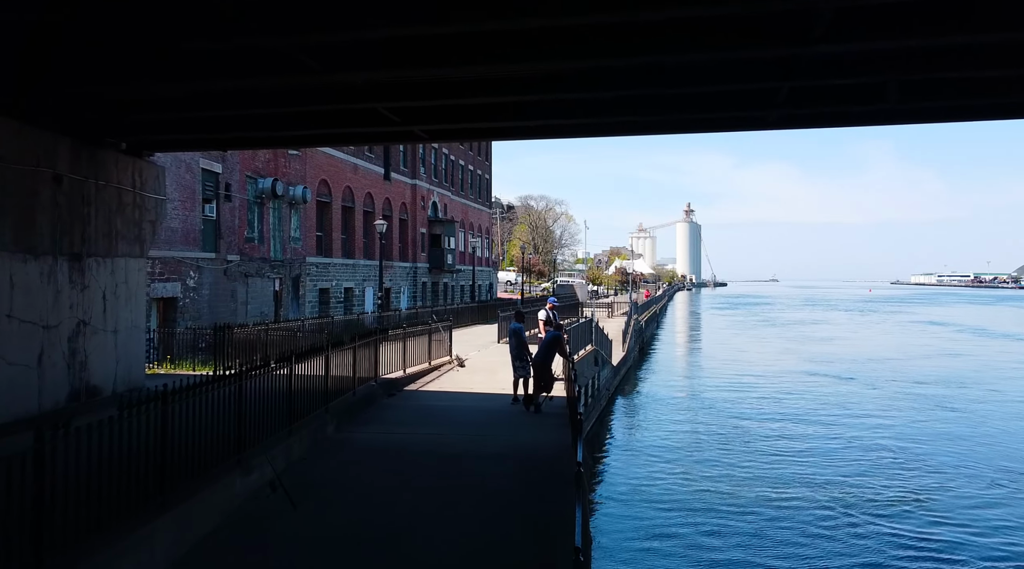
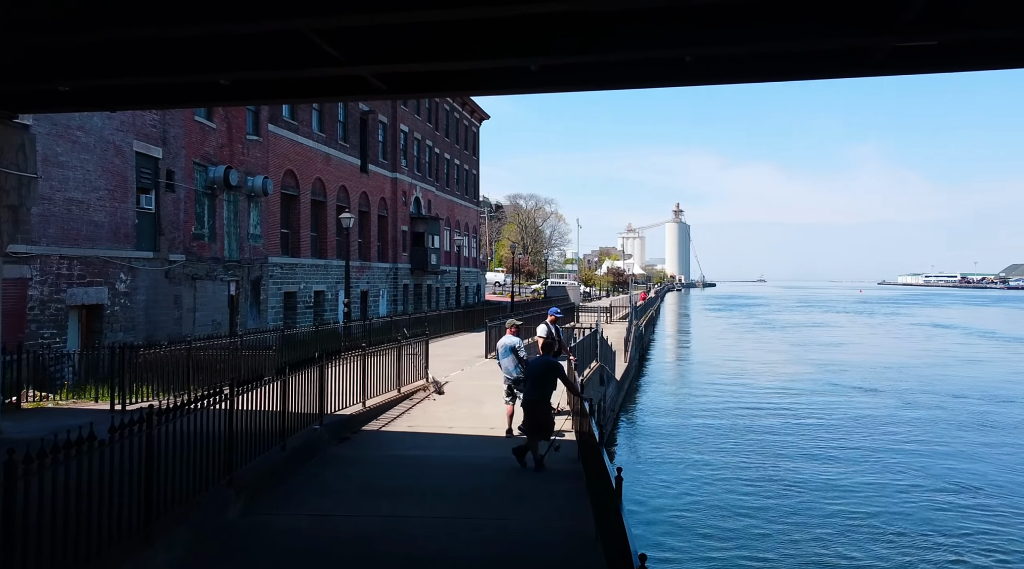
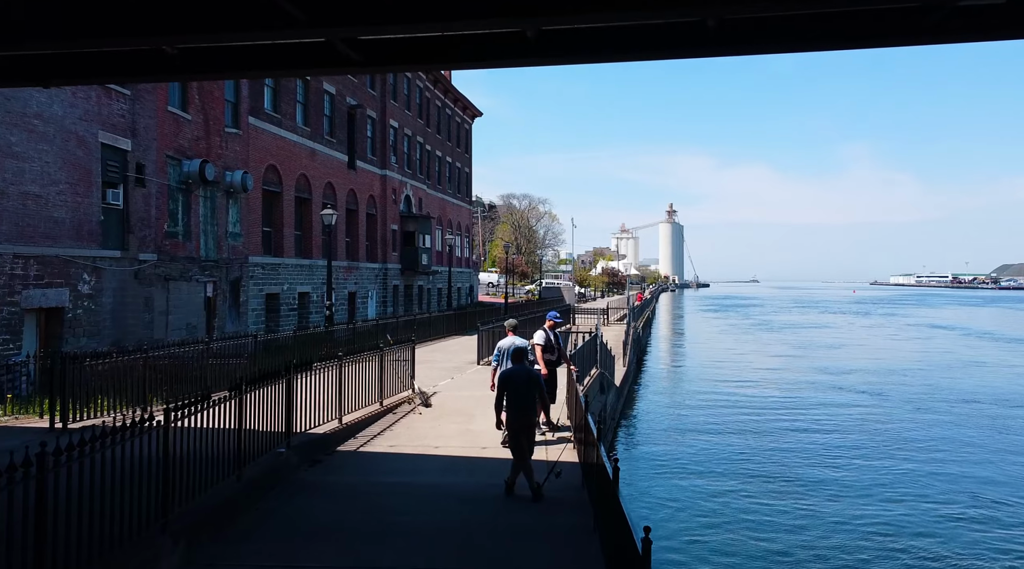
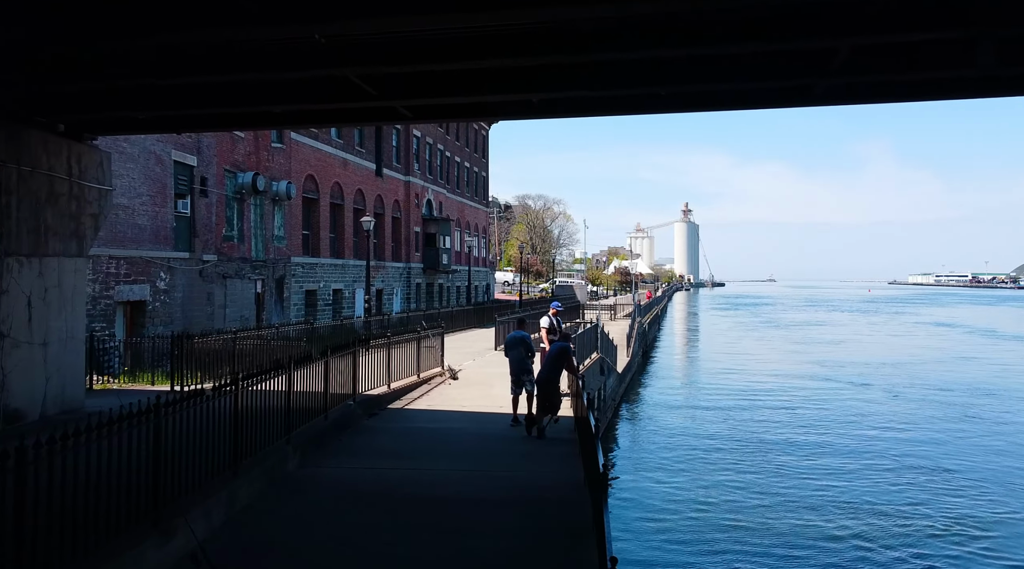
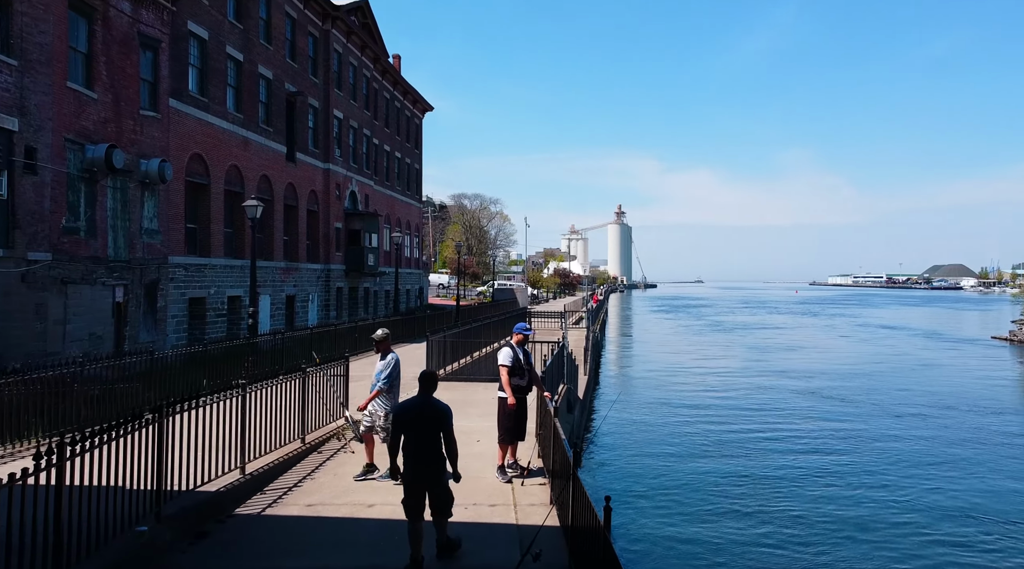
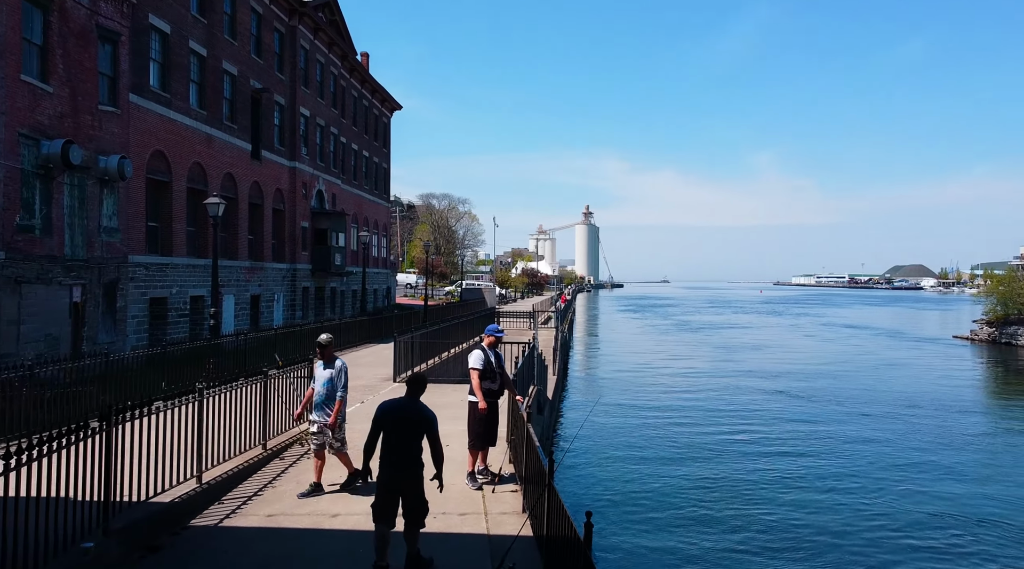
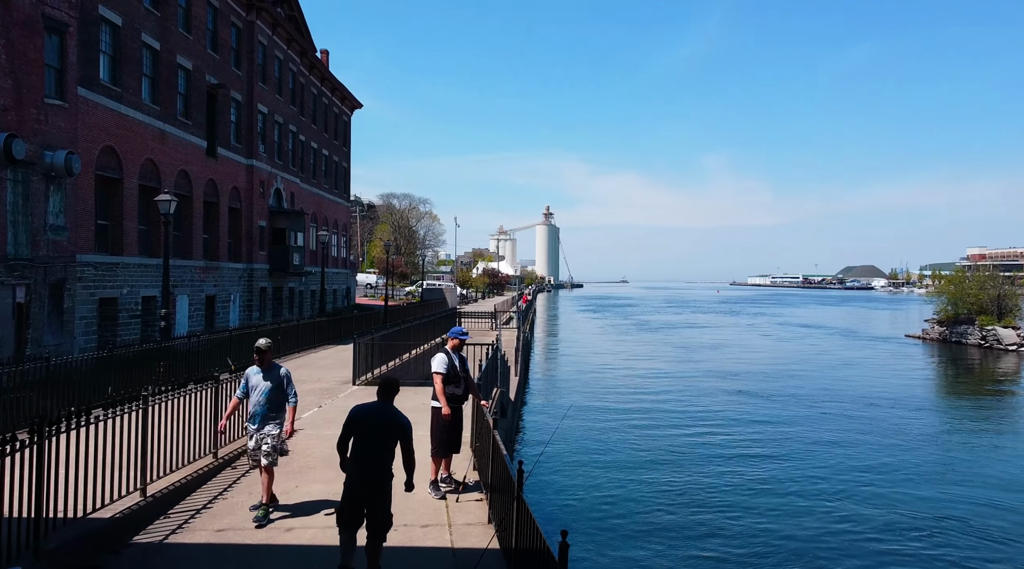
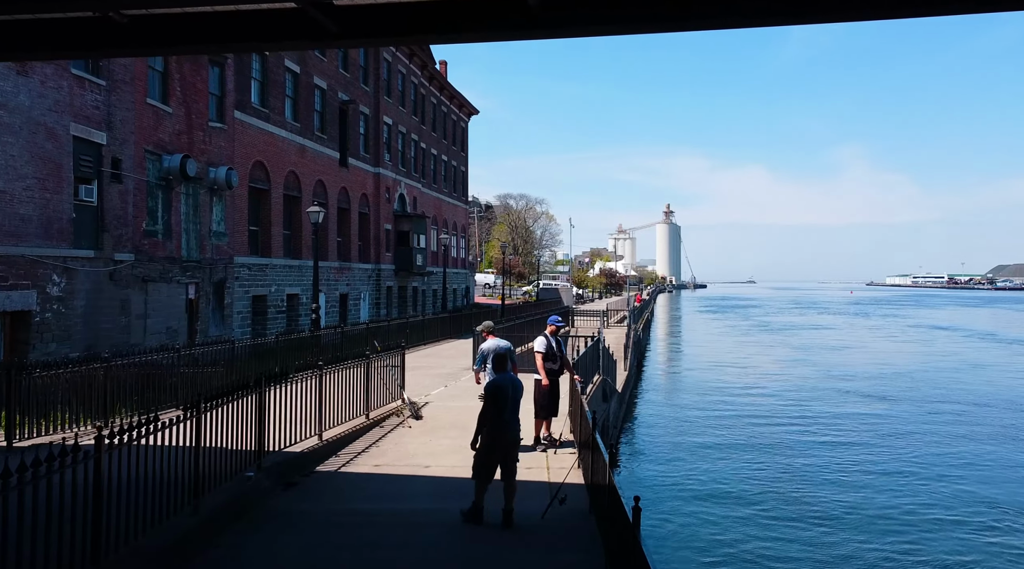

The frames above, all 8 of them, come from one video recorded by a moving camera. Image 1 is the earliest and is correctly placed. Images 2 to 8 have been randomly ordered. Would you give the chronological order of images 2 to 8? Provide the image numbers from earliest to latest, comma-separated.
4, 2, 3, 8, 5, 6, 7
